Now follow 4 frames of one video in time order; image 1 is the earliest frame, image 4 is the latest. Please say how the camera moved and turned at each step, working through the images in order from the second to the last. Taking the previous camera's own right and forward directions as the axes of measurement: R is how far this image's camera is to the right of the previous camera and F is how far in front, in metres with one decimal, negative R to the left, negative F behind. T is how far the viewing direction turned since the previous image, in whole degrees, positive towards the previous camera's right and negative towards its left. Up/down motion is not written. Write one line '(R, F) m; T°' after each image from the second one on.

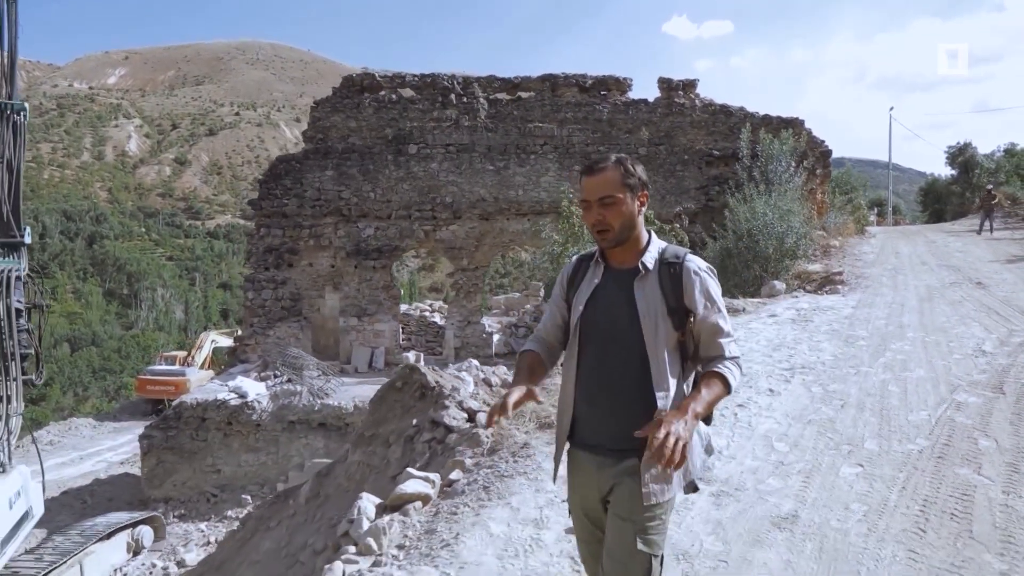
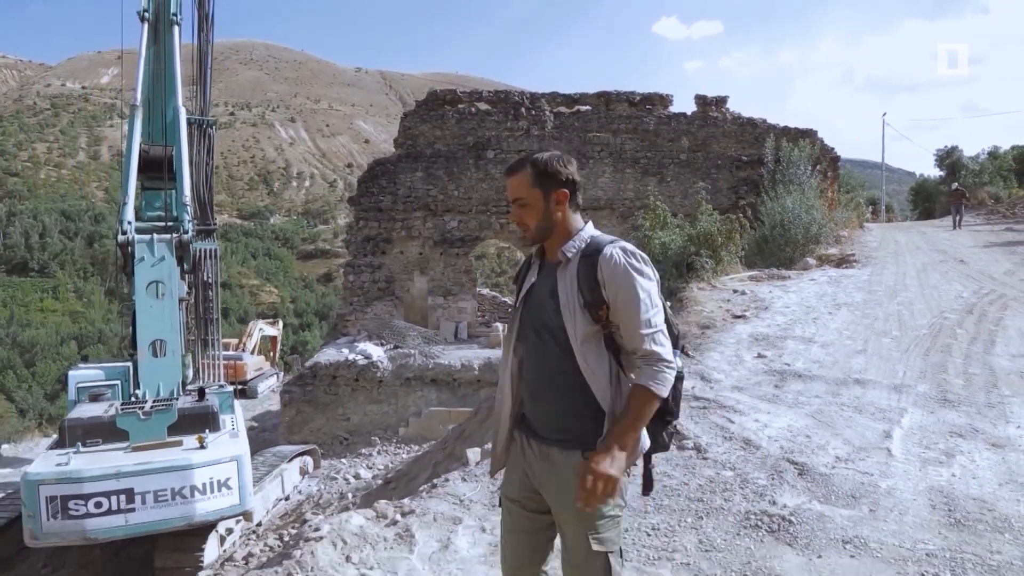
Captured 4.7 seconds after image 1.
(-1.2, -1.9) m; +1°
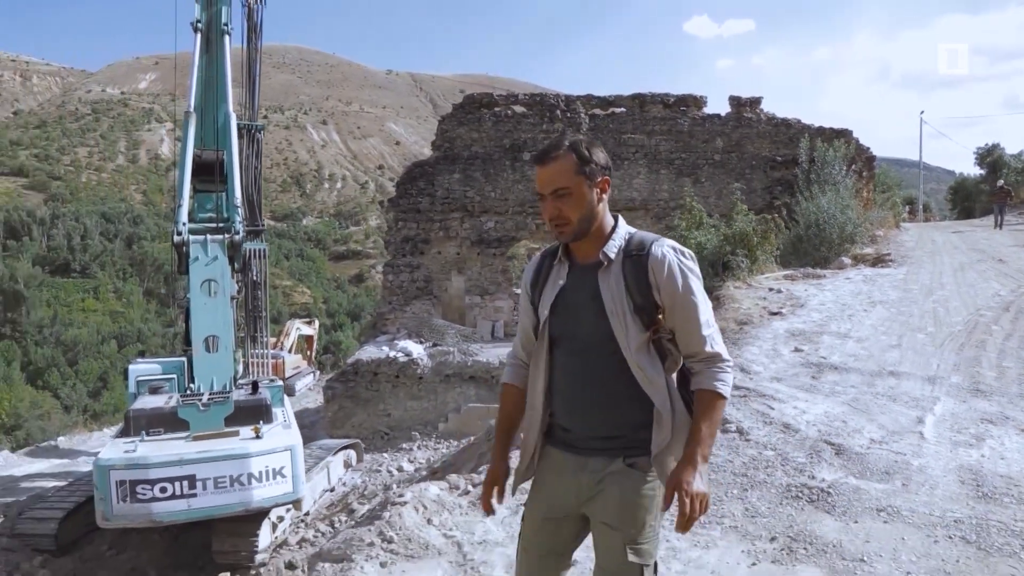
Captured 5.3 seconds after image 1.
(-0.1, -0.2) m; -2°
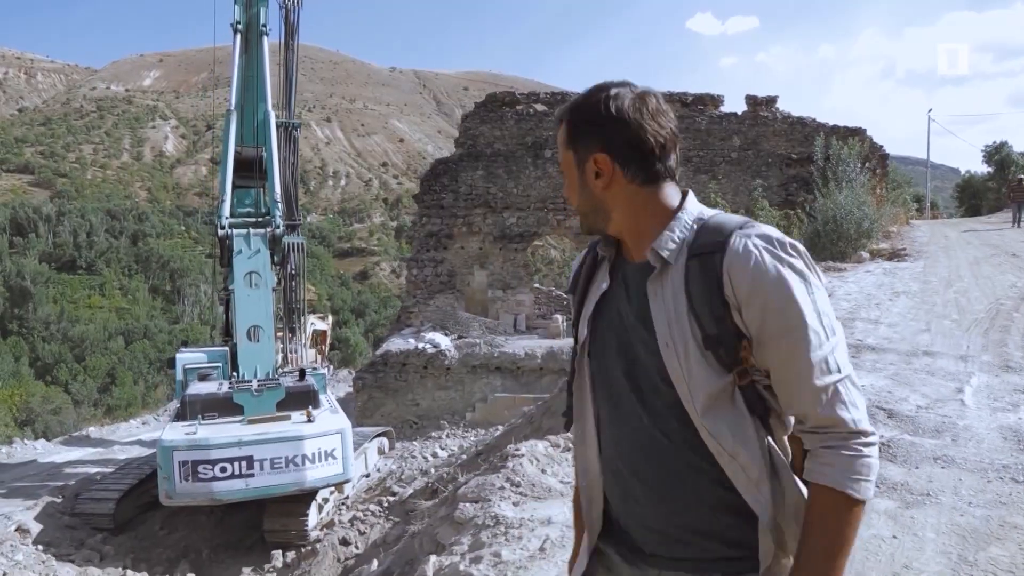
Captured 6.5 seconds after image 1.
(-0.3, -0.3) m; 0°
